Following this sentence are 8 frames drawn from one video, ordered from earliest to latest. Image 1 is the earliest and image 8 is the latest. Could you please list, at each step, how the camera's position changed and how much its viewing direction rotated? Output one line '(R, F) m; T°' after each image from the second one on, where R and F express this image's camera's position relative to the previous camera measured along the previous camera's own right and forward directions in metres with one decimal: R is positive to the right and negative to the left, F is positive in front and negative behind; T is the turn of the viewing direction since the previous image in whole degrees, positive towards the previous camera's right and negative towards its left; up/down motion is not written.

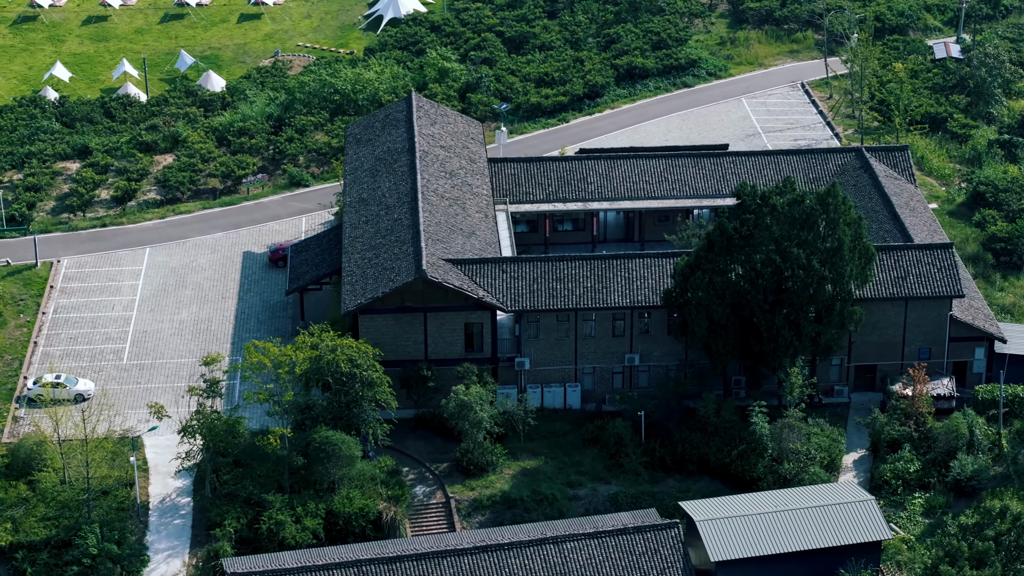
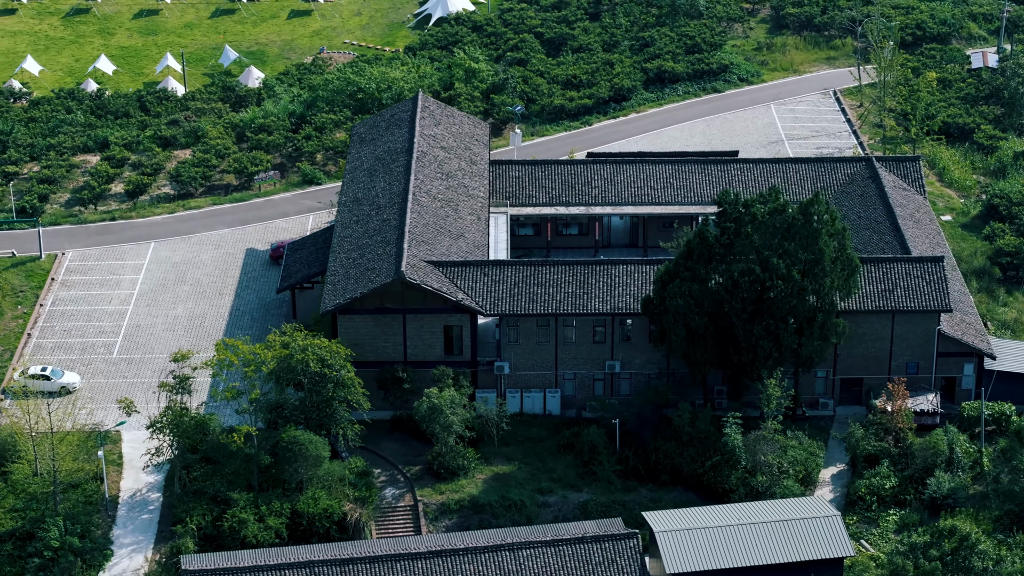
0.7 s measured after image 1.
(+3.1, +0.4) m; -3°
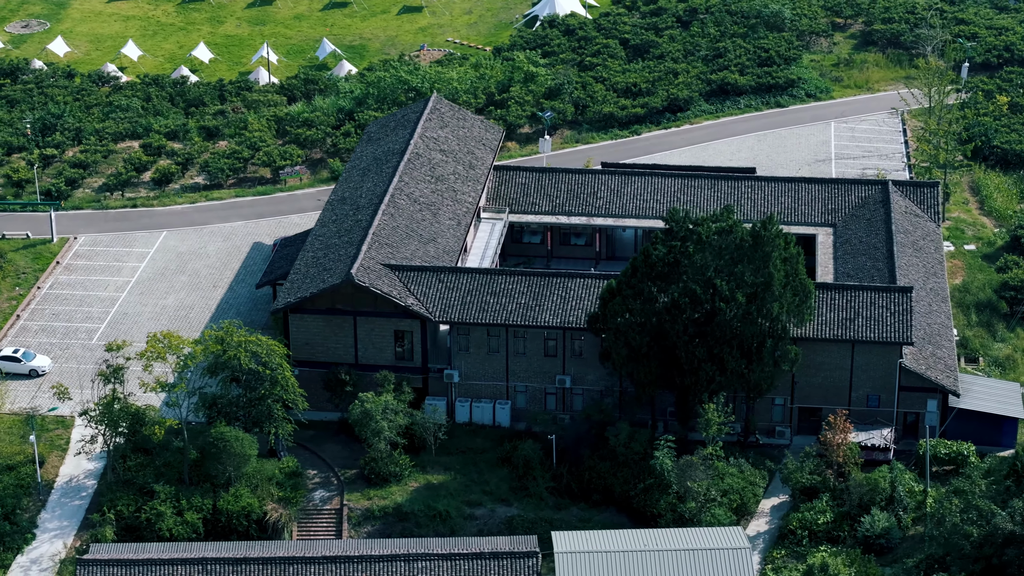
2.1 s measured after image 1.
(+6.8, +1.0) m; -6°
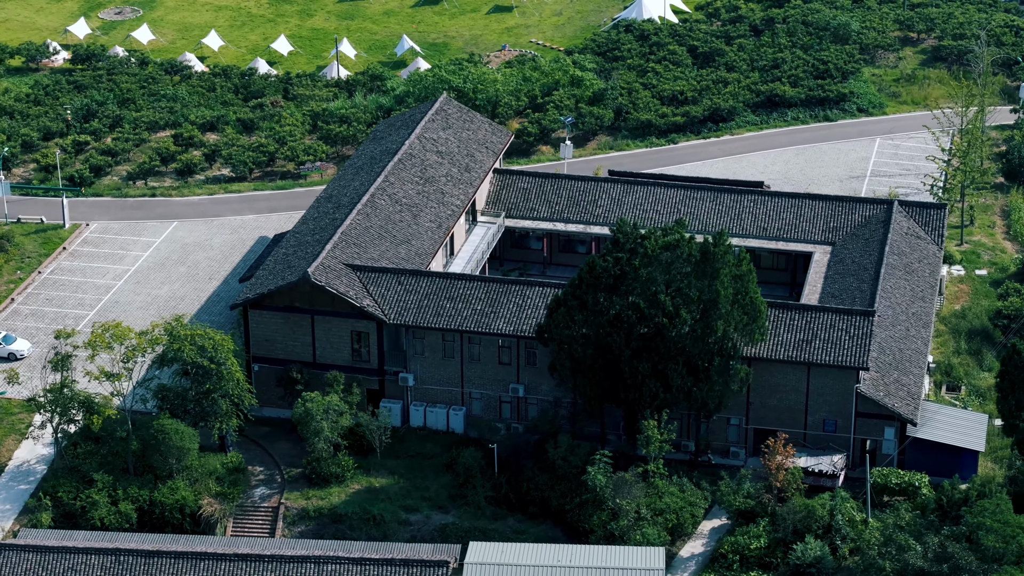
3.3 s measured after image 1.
(+5.6, +0.7) m; -5°
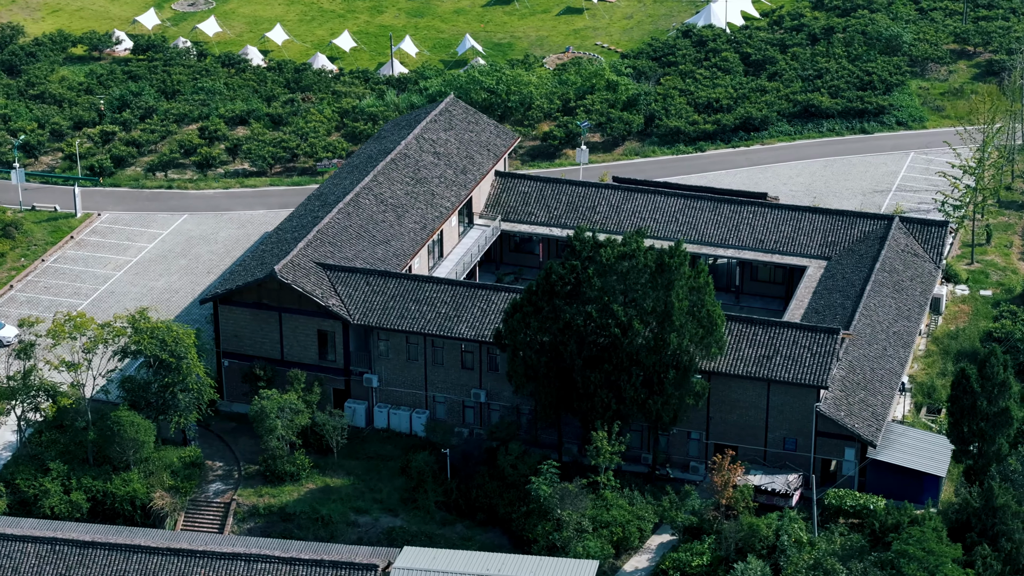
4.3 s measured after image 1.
(+4.4, +0.5) m; -4°
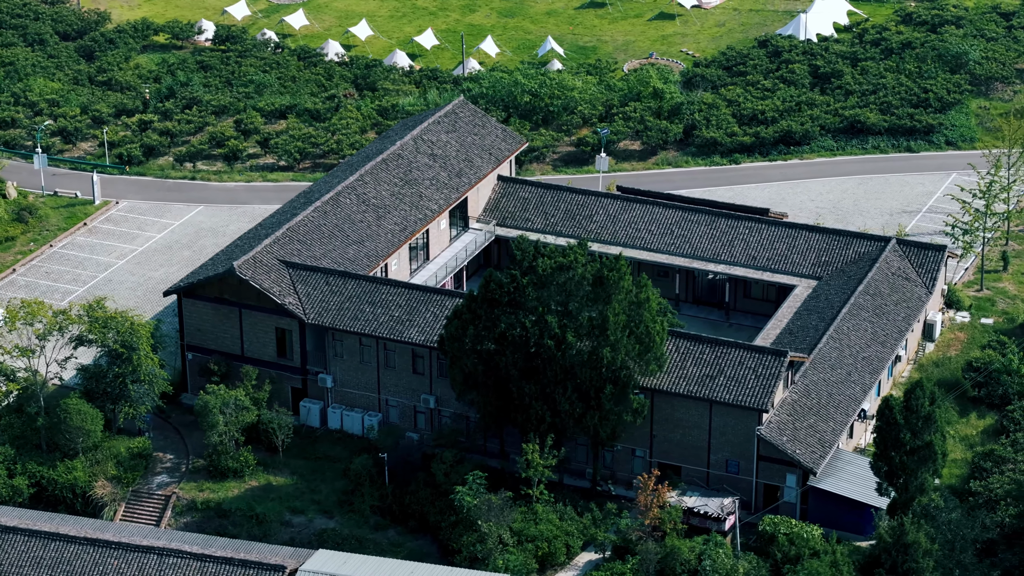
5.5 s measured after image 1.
(+5.6, +0.8) m; -5°
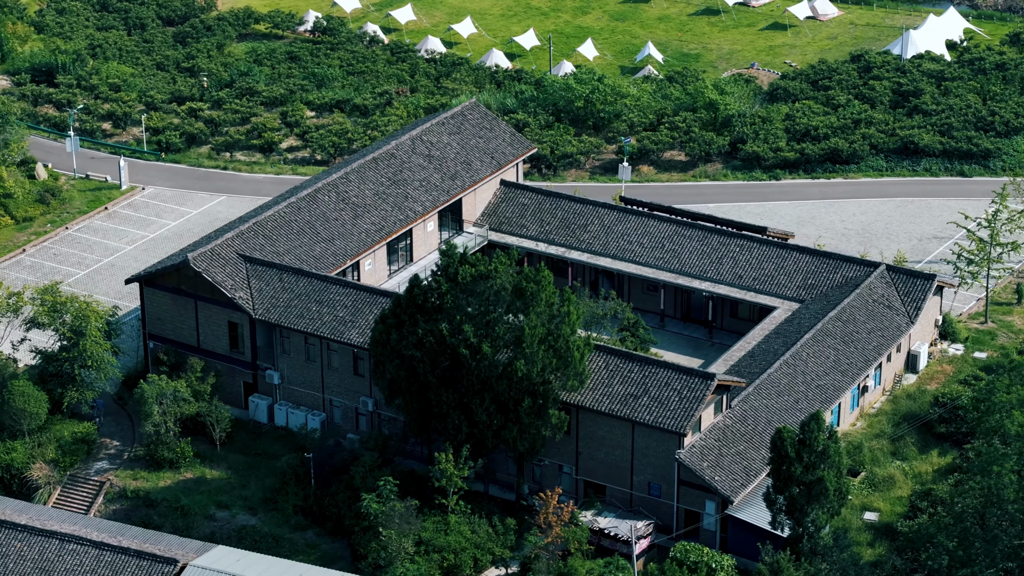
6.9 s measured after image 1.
(+6.7, +1.1) m; -6°
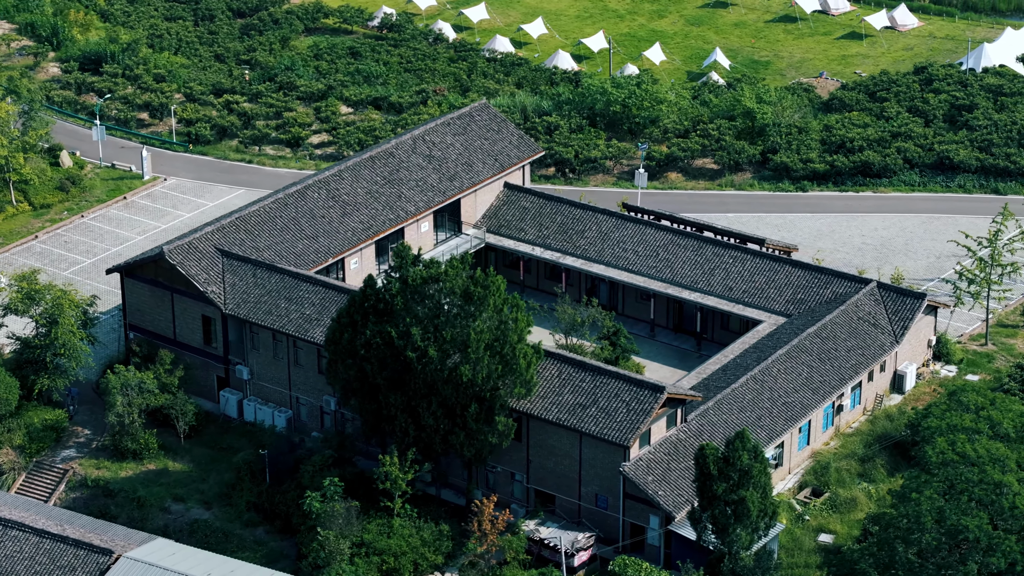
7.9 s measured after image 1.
(+4.4, +0.6) m; -4°
